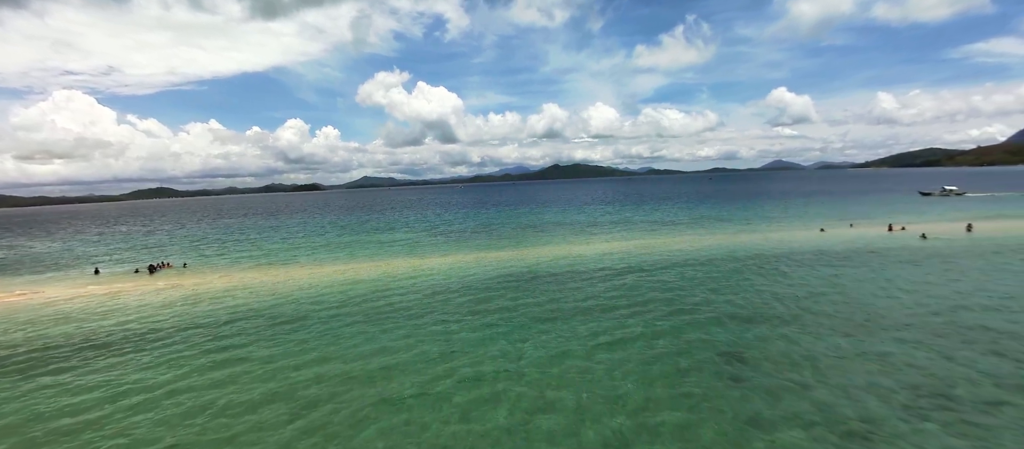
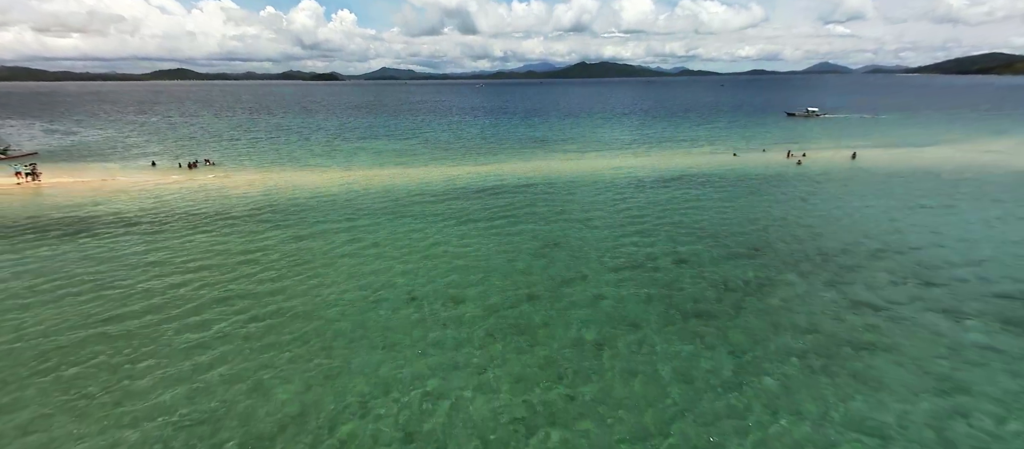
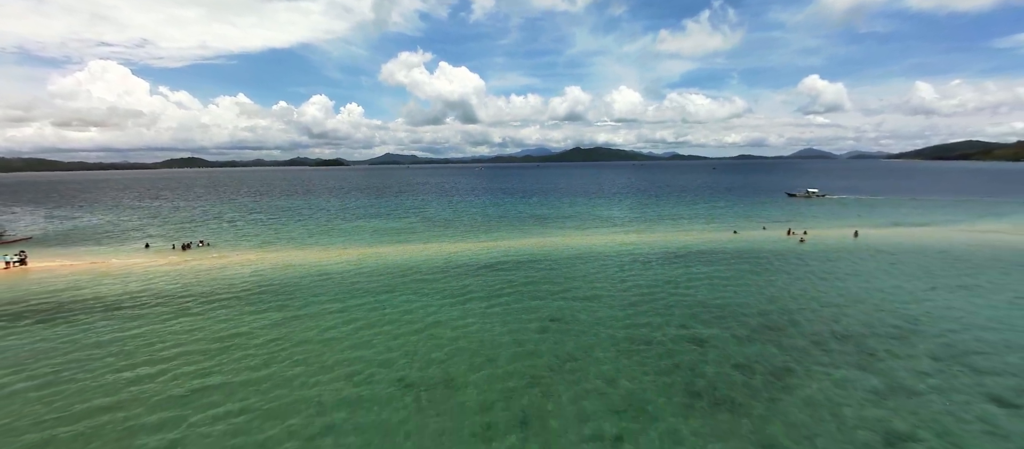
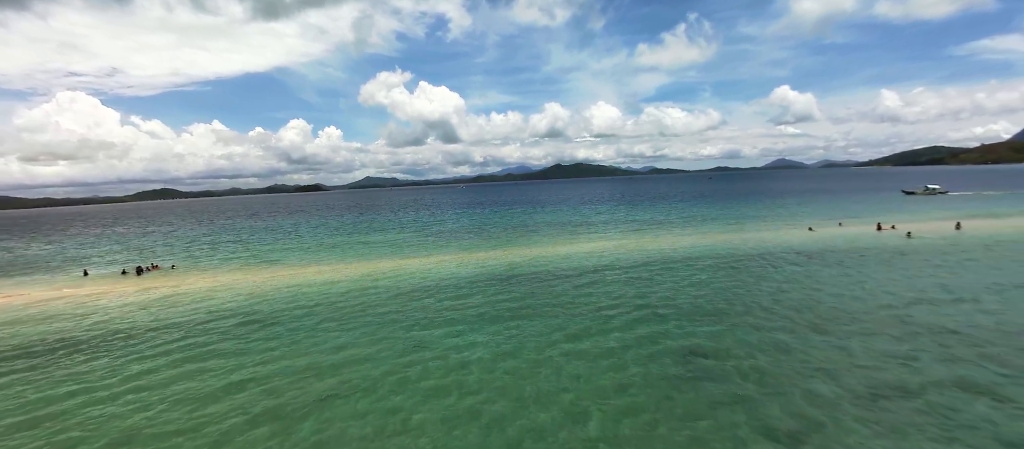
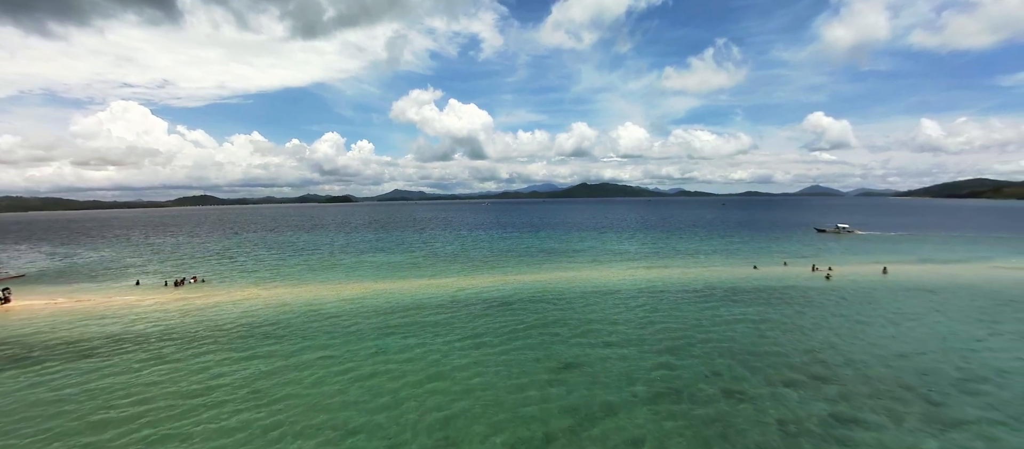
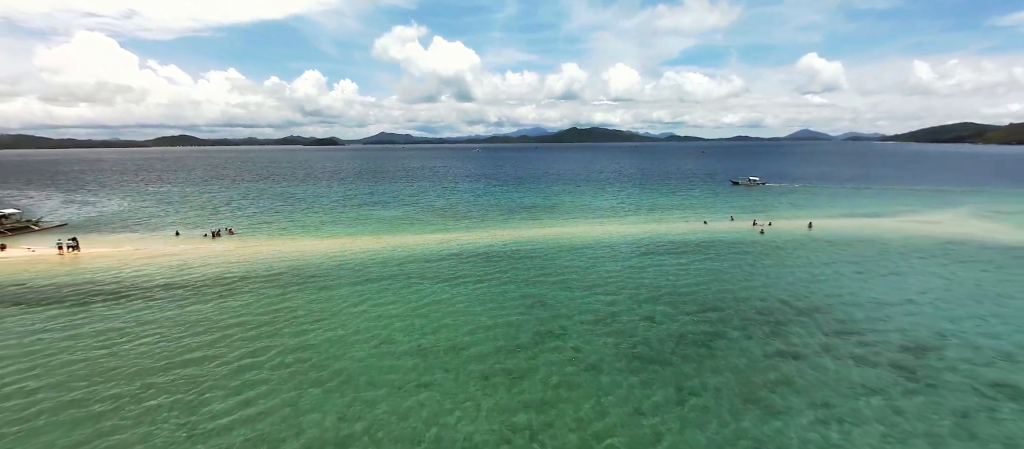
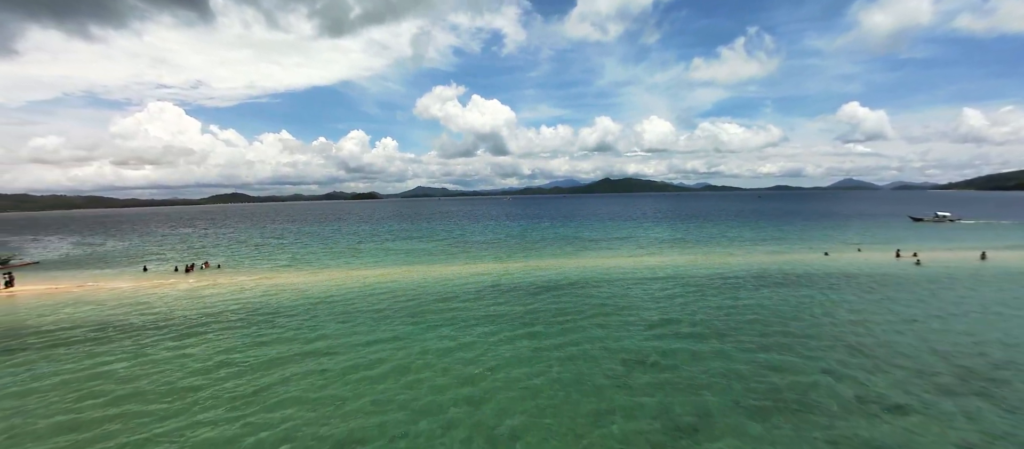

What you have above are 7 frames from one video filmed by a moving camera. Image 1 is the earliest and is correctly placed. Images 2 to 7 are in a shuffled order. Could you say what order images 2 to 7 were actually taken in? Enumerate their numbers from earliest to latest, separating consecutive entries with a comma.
4, 7, 5, 3, 2, 6
